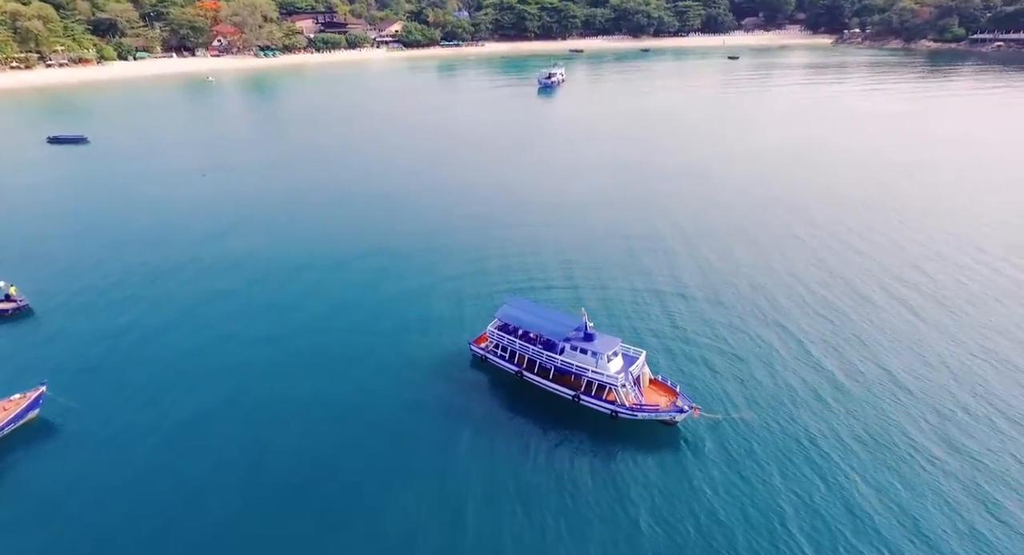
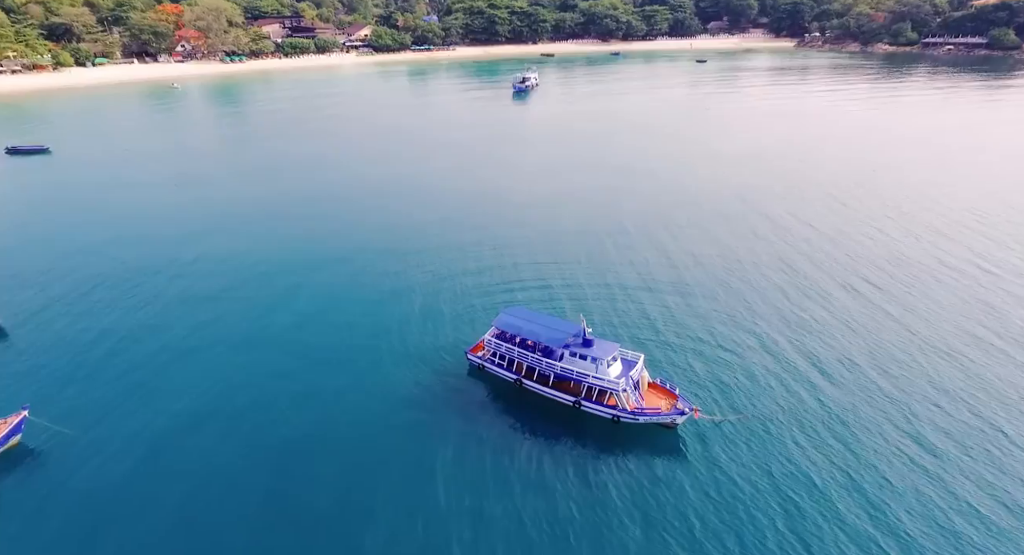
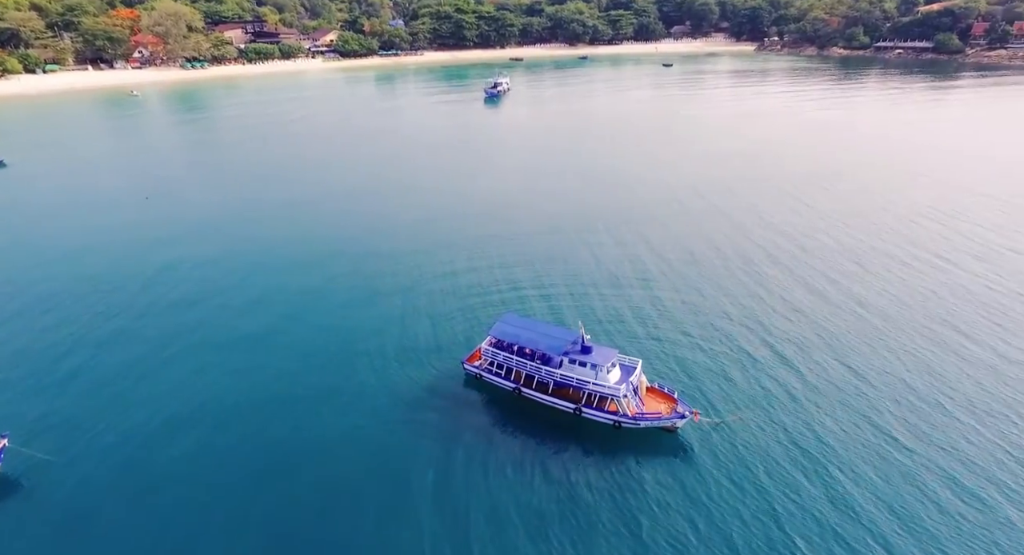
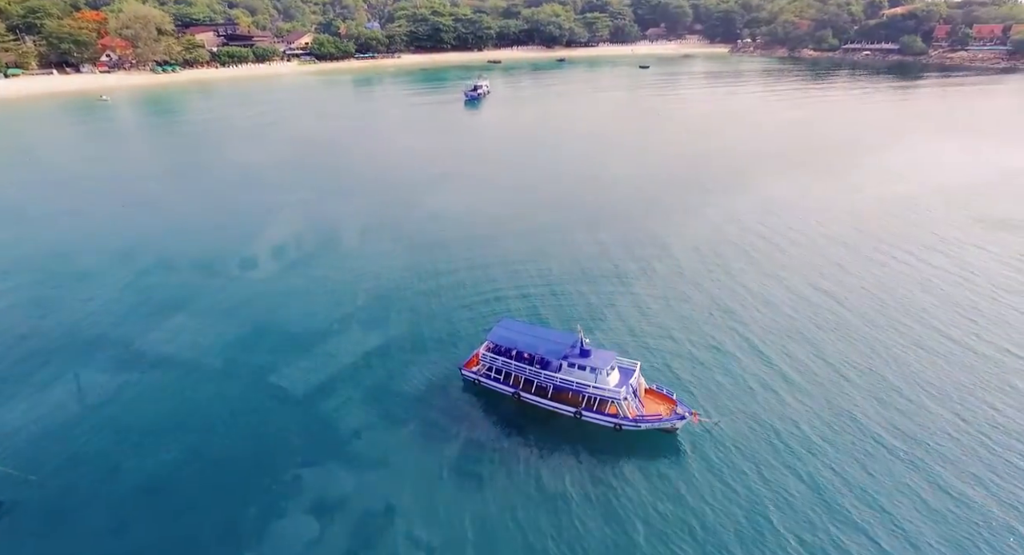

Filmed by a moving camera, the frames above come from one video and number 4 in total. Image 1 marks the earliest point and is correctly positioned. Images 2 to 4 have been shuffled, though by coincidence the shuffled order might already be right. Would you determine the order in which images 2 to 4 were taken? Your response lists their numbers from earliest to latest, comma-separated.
2, 3, 4
